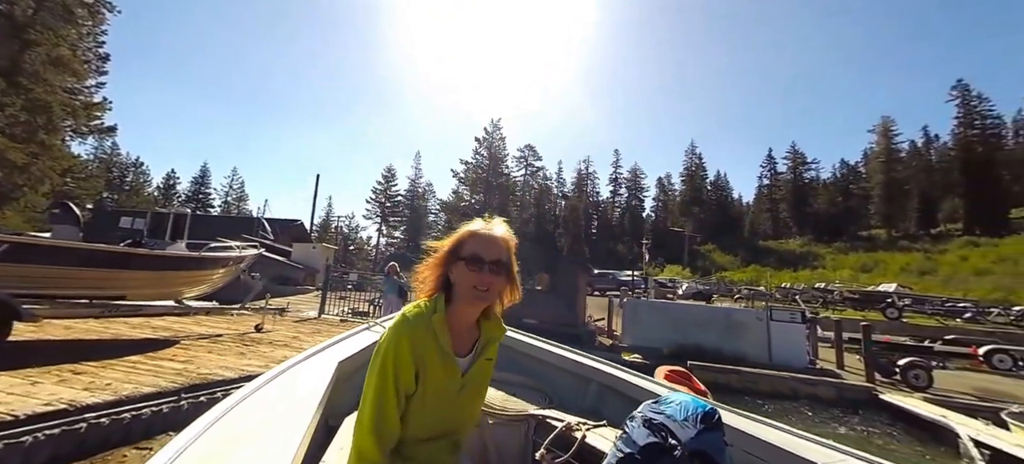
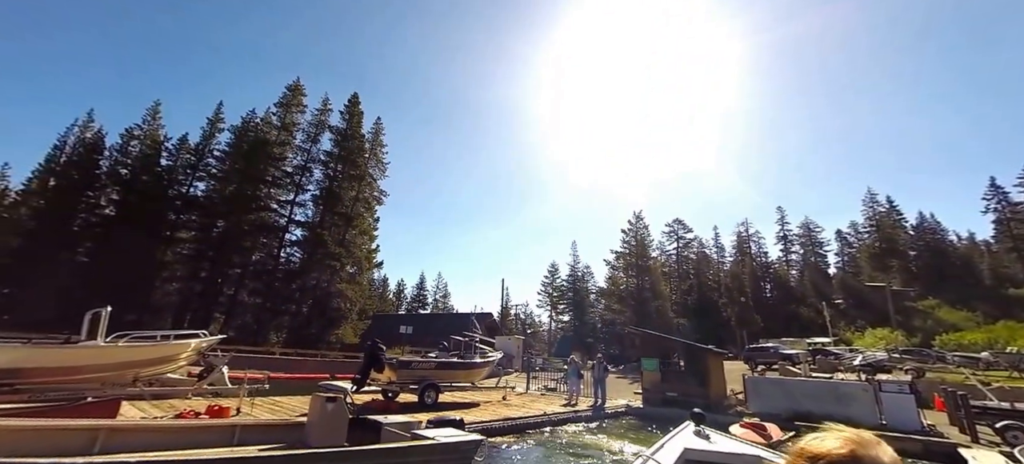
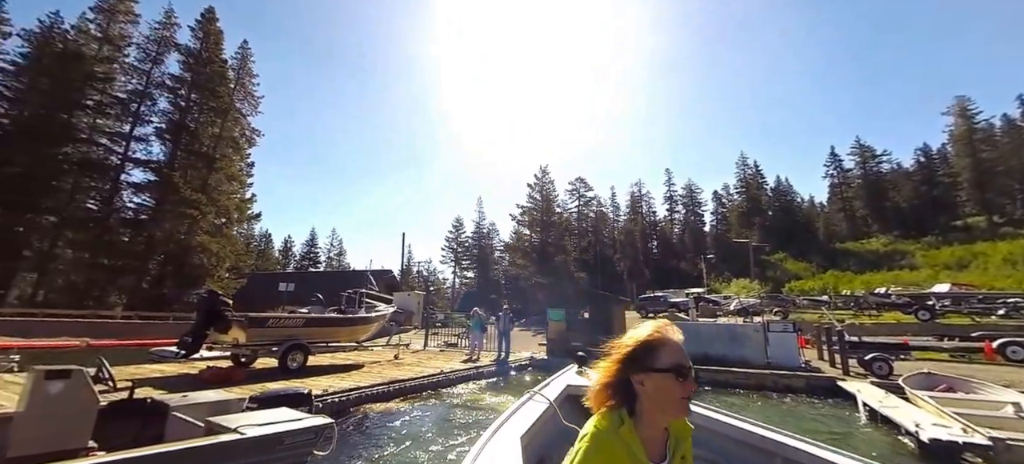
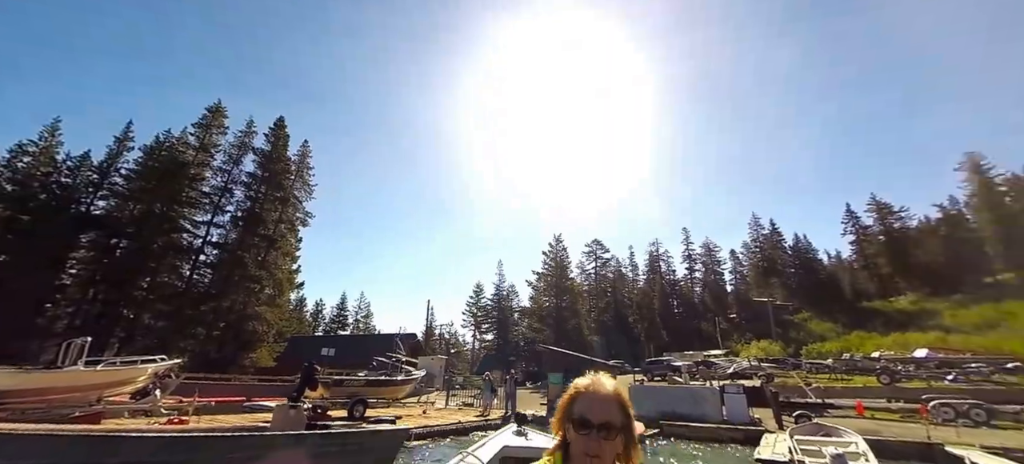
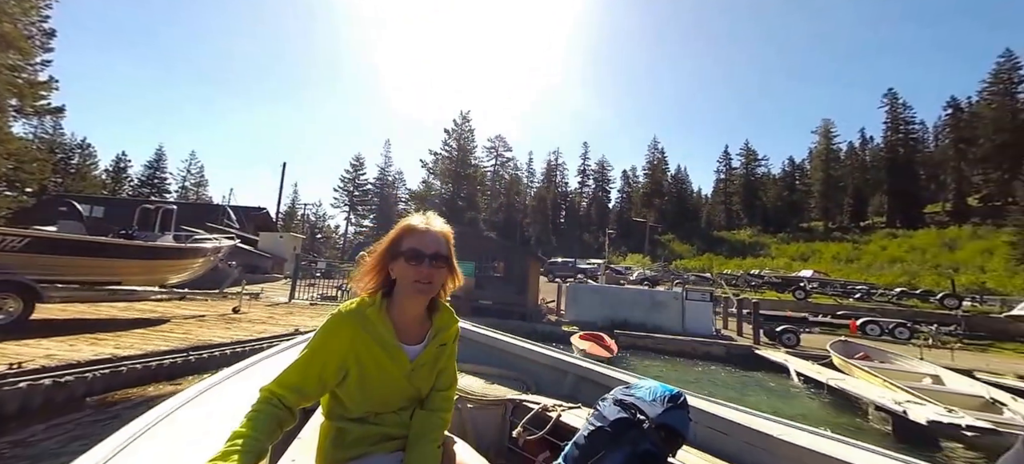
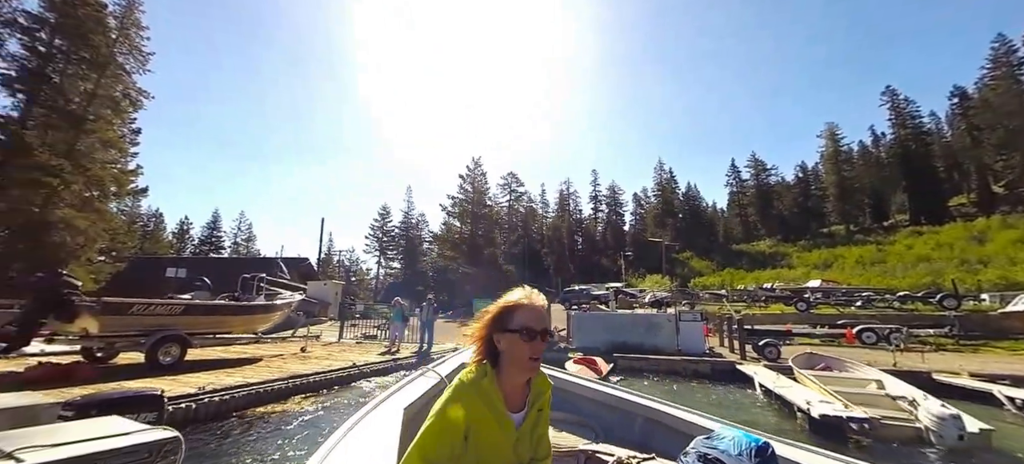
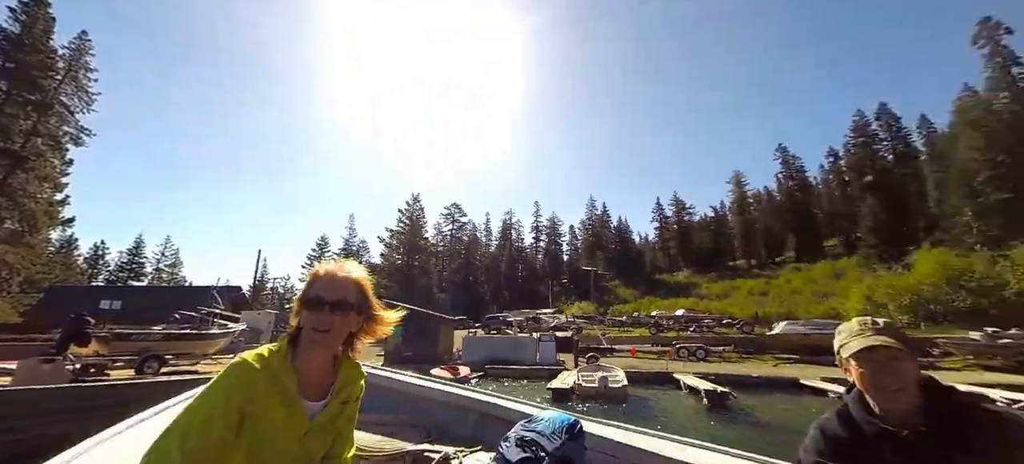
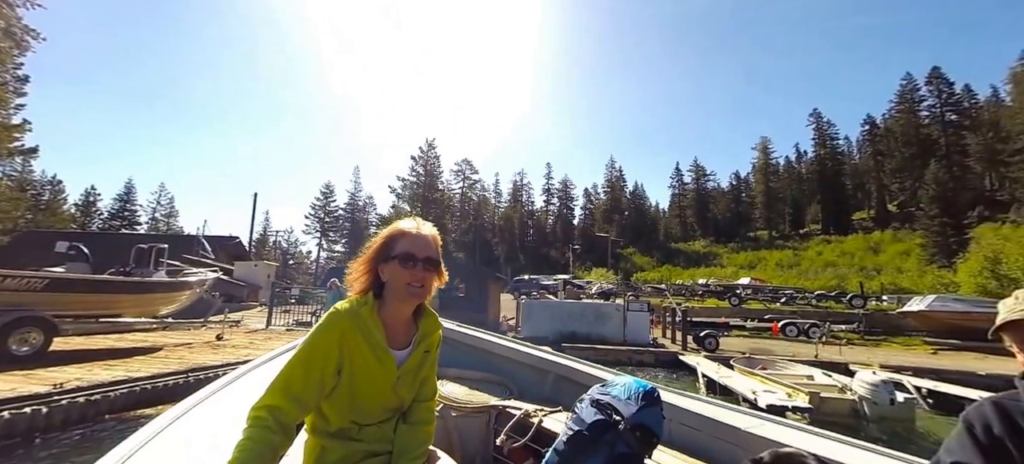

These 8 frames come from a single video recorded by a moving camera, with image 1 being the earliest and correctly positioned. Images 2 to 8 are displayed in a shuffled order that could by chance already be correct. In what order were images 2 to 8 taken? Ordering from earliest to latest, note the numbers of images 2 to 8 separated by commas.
5, 8, 6, 3, 2, 4, 7
